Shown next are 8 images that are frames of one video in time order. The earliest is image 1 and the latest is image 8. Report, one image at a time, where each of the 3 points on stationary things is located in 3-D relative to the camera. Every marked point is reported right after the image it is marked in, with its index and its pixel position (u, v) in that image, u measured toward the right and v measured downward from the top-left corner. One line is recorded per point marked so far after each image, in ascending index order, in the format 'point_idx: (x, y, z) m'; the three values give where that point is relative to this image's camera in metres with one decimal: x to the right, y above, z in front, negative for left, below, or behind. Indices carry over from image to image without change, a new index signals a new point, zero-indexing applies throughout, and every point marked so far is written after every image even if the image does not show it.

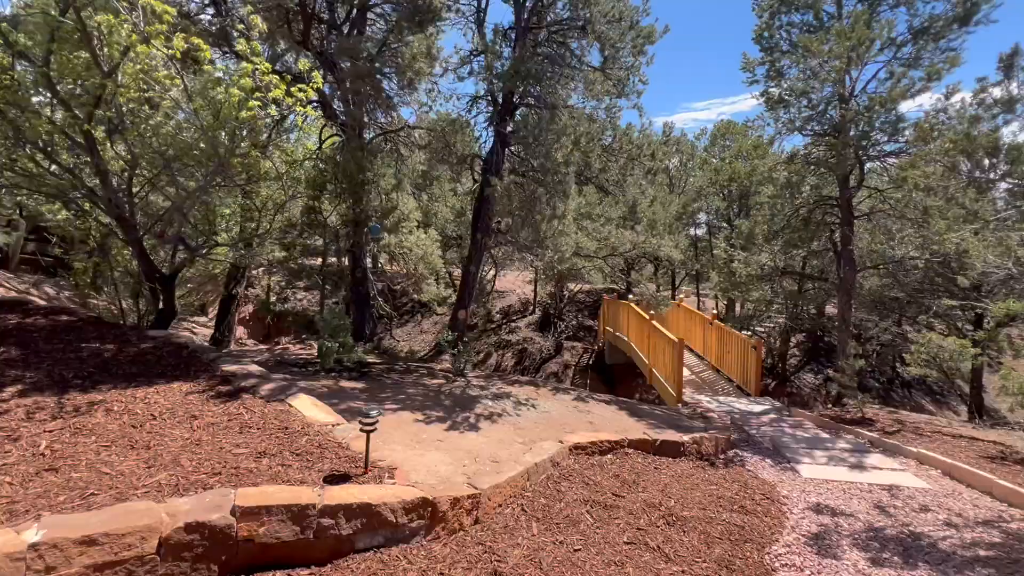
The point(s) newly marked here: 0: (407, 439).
0: (-1.0, -1.4, +4.3) m
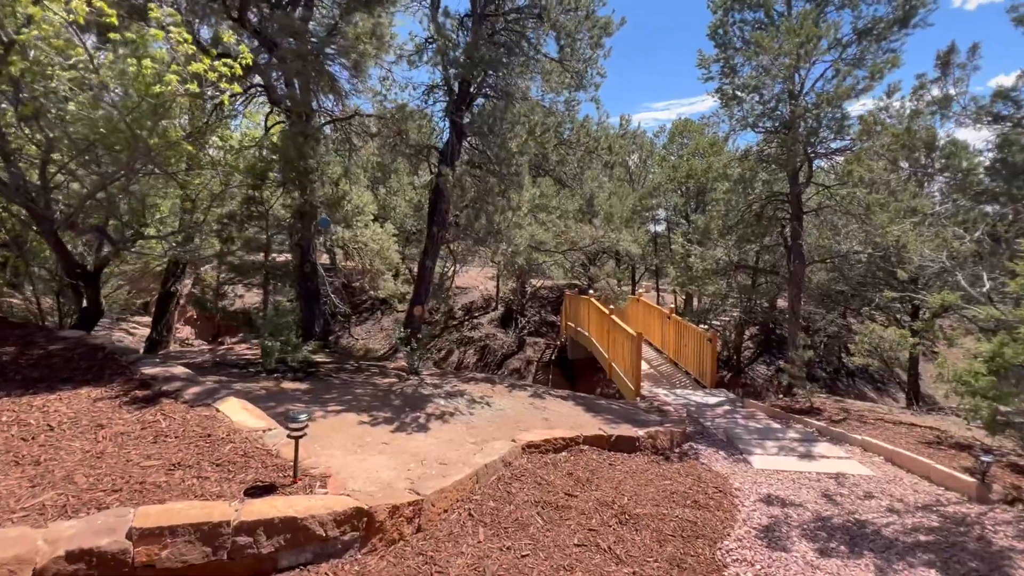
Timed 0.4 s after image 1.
0: (-1.4, -1.3, +4.0) m
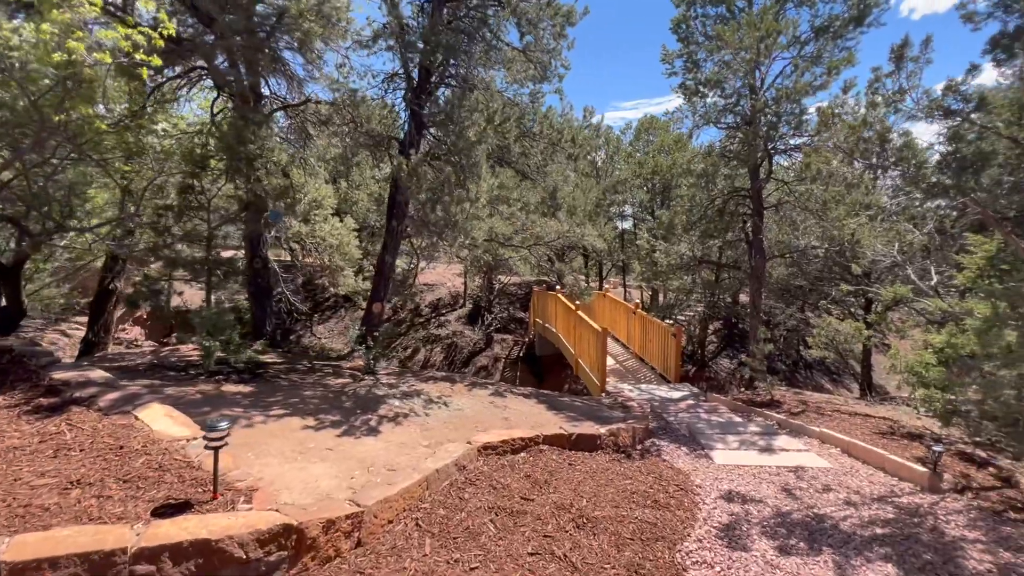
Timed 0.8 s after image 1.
0: (-1.8, -1.3, +3.7) m
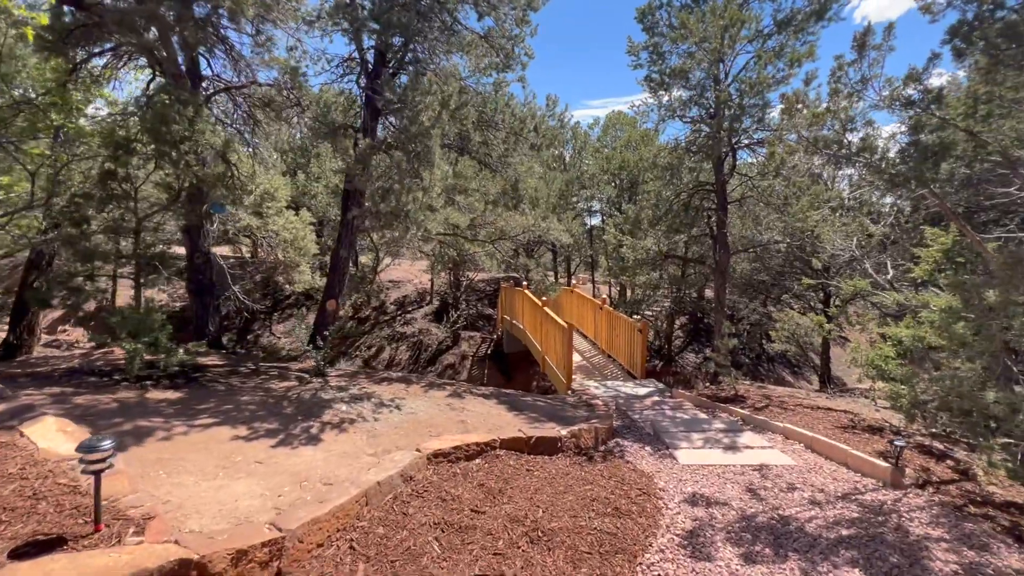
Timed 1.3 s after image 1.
0: (-2.1, -1.3, +3.3) m
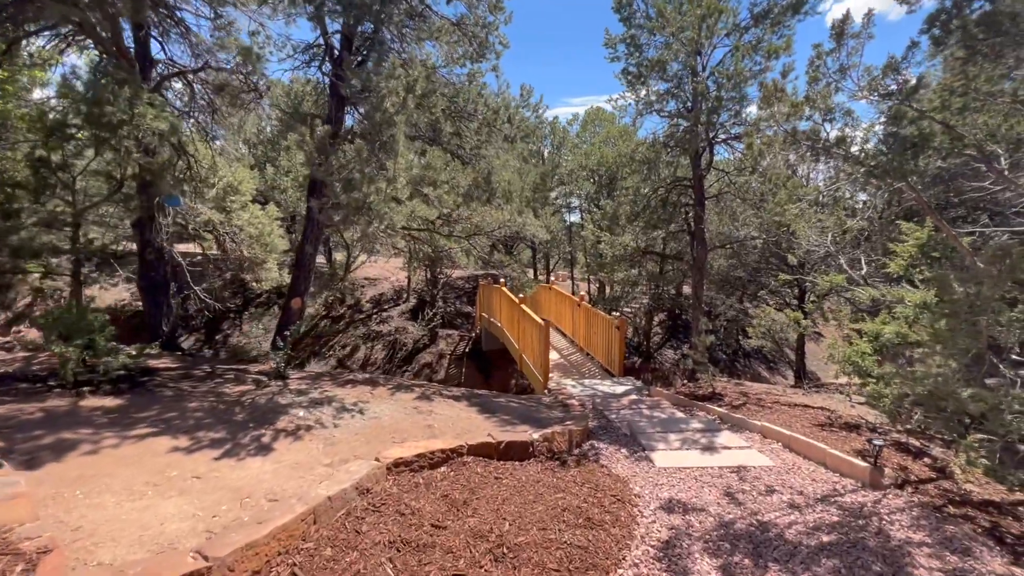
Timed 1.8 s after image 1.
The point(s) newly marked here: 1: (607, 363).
0: (-2.4, -1.2, +3.0) m
1: (+2.0, -1.6, +9.6) m
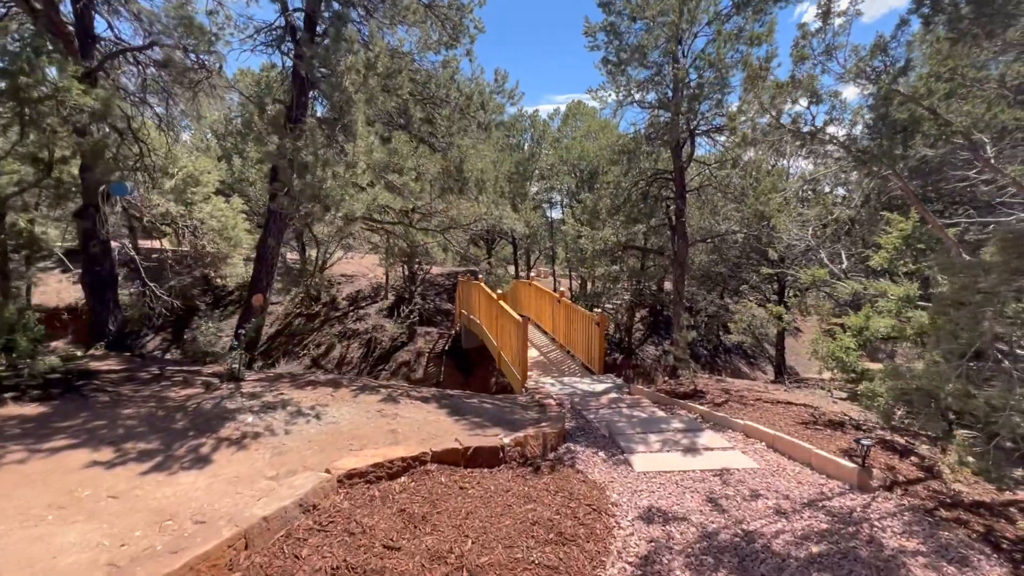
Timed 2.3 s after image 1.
0: (-2.6, -1.2, +2.6) m
1: (+1.5, -1.5, +9.4) m
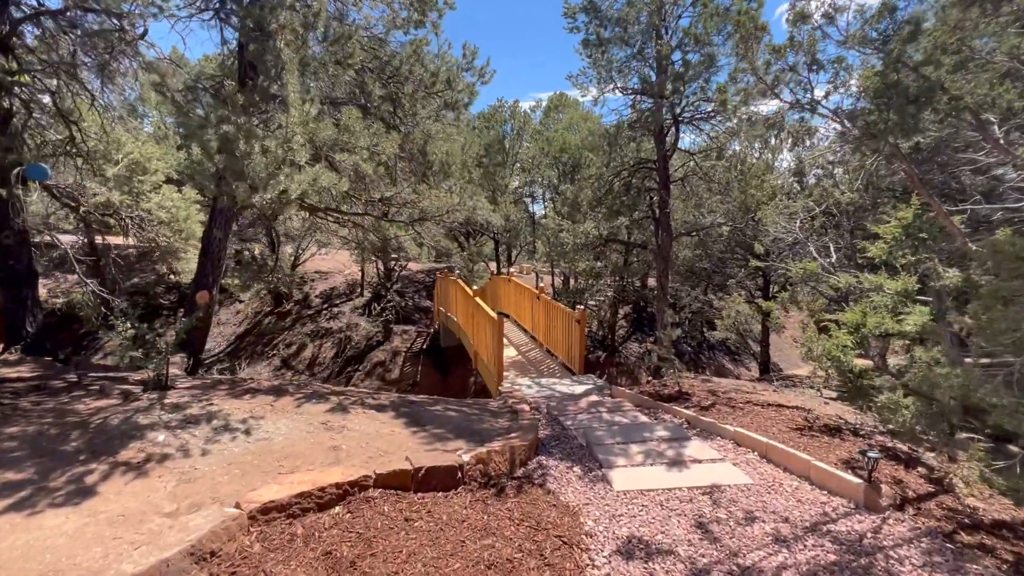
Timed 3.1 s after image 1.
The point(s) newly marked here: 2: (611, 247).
0: (-2.8, -1.2, +1.9) m
1: (+1.0, -1.4, +8.9) m
2: (+2.2, +0.9, +10.3) m
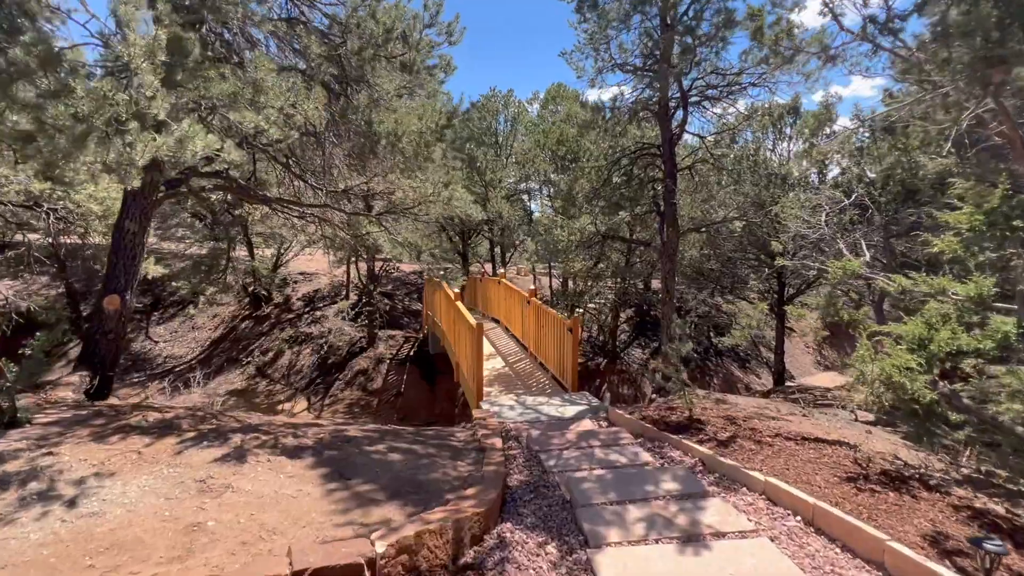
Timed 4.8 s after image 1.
0: (-3.2, -1.2, +0.8) m
1: (+0.8, -1.4, +7.7) m
2: (+1.9, +0.9, +9.2) m
